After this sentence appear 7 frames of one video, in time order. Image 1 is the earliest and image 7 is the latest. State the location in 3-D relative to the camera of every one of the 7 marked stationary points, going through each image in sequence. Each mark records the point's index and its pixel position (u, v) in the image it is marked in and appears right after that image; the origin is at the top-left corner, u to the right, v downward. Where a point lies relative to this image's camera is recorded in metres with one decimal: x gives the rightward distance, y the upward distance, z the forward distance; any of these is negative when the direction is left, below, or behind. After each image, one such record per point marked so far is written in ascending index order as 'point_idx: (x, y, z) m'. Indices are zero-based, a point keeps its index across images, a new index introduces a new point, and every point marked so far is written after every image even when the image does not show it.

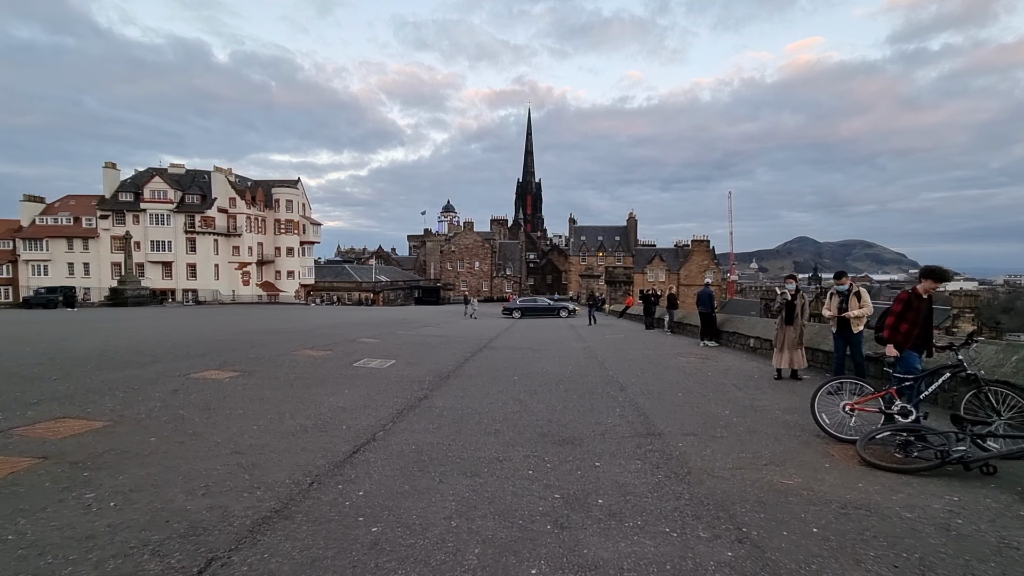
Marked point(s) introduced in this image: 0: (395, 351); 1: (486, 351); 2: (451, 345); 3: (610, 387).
0: (-2.9, -1.6, +12.9) m
1: (-0.7, -1.7, +13.5) m
2: (-1.8, -1.7, +15.3) m
3: (+1.5, -1.5, +7.8) m
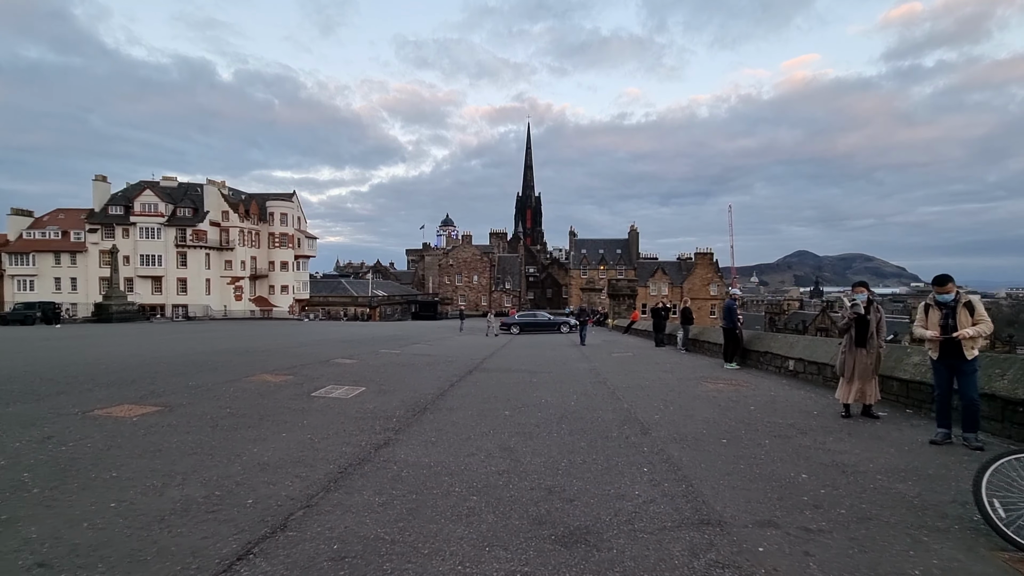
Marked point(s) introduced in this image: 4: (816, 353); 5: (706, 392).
0: (-3.0, -1.9, +11.1) m
1: (-0.9, -2.0, +11.6) m
2: (-1.9, -2.0, +13.4) m
3: (+1.3, -1.6, +6.0) m
4: (+5.1, -1.1, +8.7) m
5: (+3.1, -1.7, +8.3) m
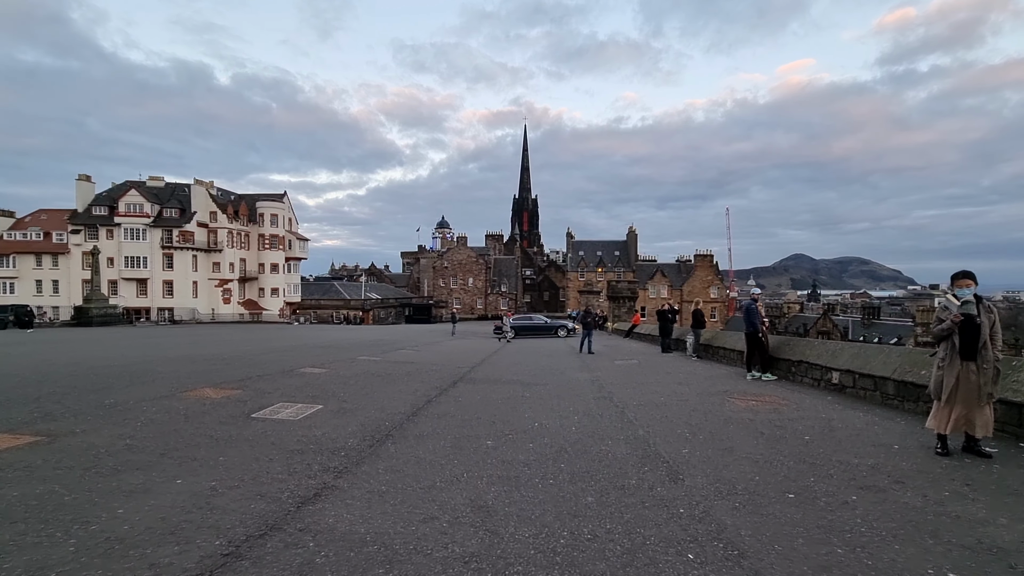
0: (-3.2, -1.8, +9.5) m
1: (-1.1, -1.9, +10.0) m
2: (-2.1, -2.0, +11.8) m
3: (+1.2, -1.6, +4.4) m
4: (+4.9, -1.0, +7.1) m
5: (+2.9, -1.6, +6.7) m
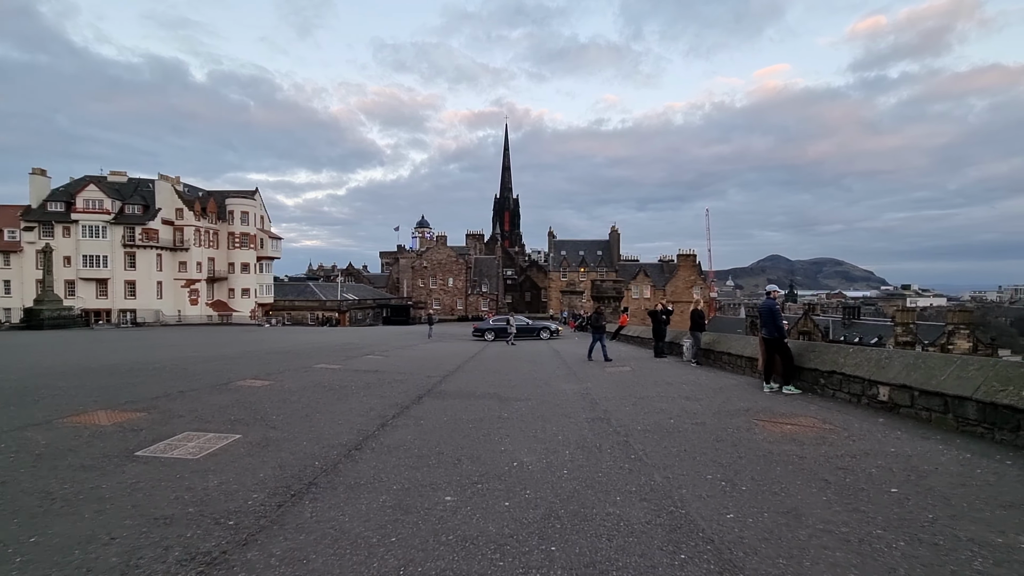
0: (-3.6, -1.8, +7.7) m
1: (-1.5, -1.9, +8.3) m
2: (-2.6, -2.0, +10.1) m
3: (+1.0, -1.5, +2.8) m
4: (+4.6, -1.0, +5.6) m
5: (+2.6, -1.6, +5.1) m
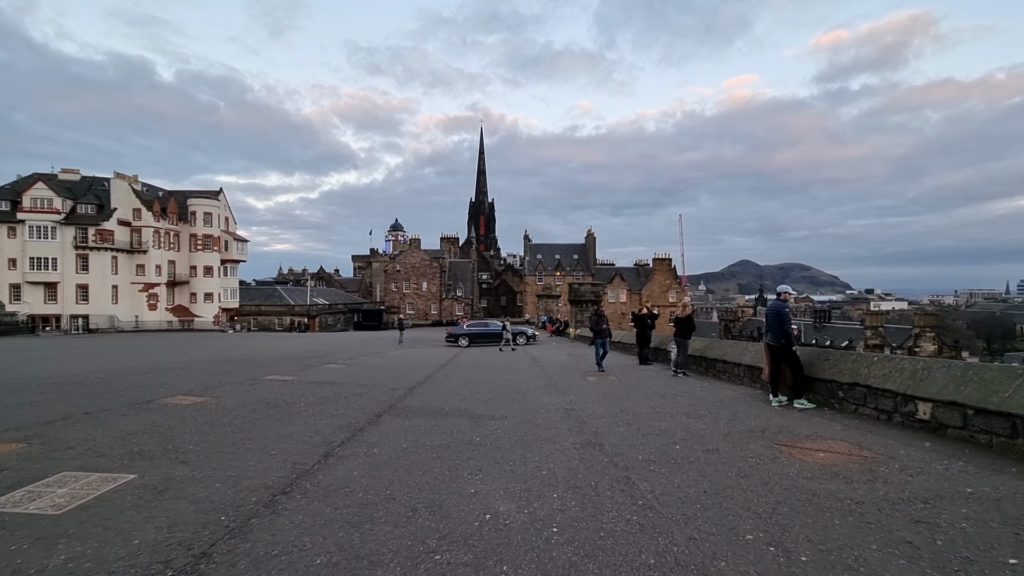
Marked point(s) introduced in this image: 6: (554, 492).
0: (-3.9, -1.8, +6.3) m
1: (-1.8, -1.9, +7.0) m
2: (-3.0, -2.0, +8.8) m
3: (+0.9, -1.4, +1.6) m
4: (+4.4, -1.0, +4.7) m
5: (+2.4, -1.5, +4.0) m
6: (+0.4, -1.6, +4.2) m
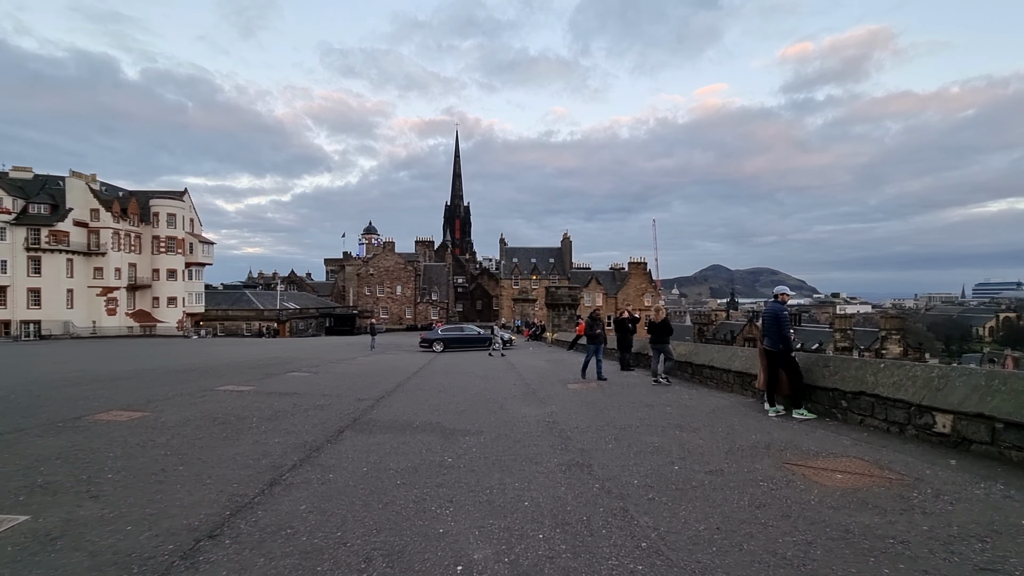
0: (-4.2, -1.8, +5.4) m
1: (-2.1, -1.9, +6.3) m
2: (-3.4, -2.0, +7.9) m
3: (+0.8, -1.4, +1.0) m
4: (+4.2, -0.9, +4.2) m
5: (+2.2, -1.5, +3.5) m
6: (+0.2, -1.6, +3.5) m
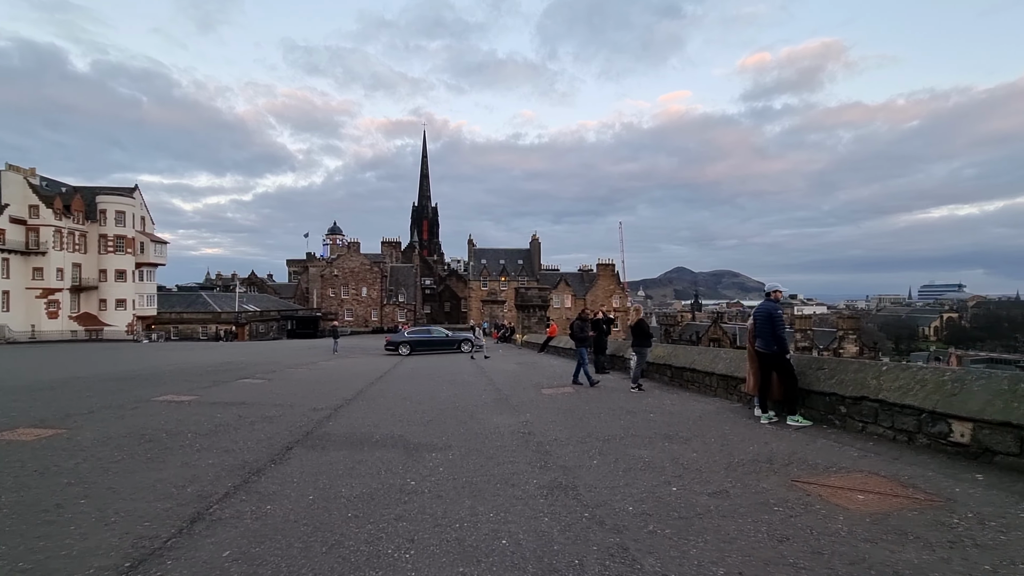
0: (-4.4, -1.8, +4.5) m
1: (-2.4, -1.9, +5.4) m
2: (-3.8, -2.0, +7.0) m
3: (+0.9, -1.4, +0.3) m
4: (+4.0, -0.9, +3.7) m
5: (+2.1, -1.5, +2.9) m
6: (+0.1, -1.6, +2.9) m
